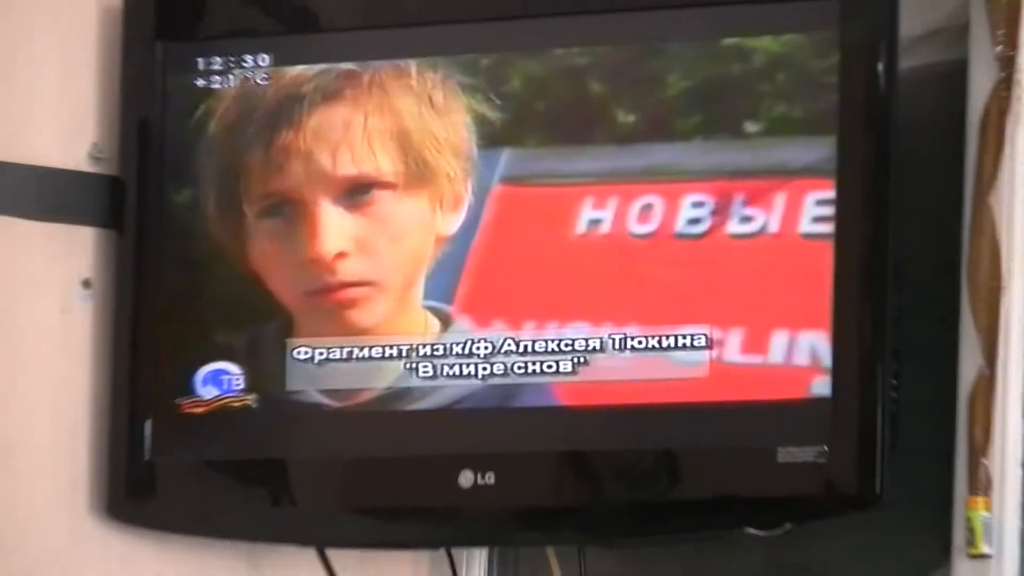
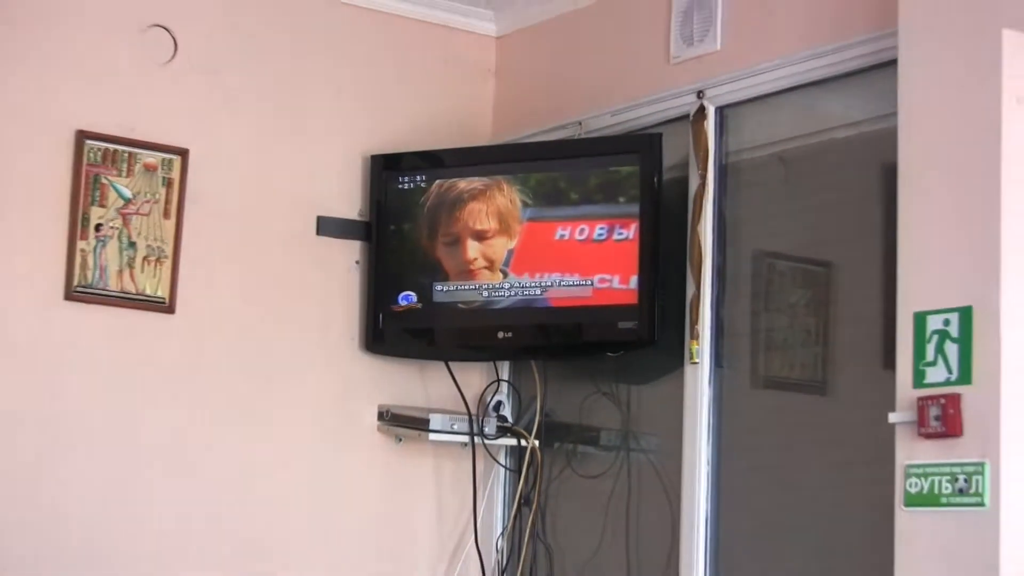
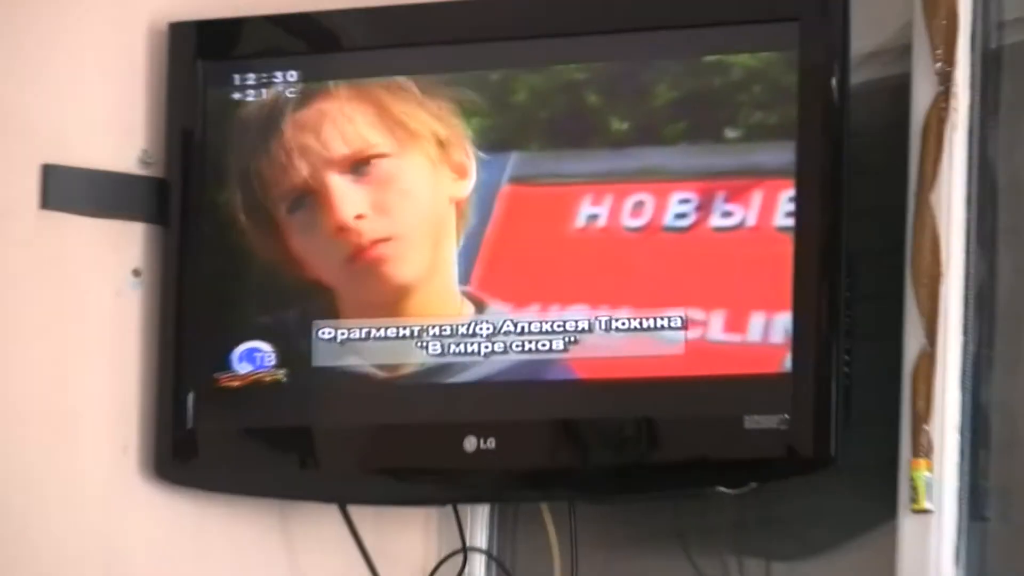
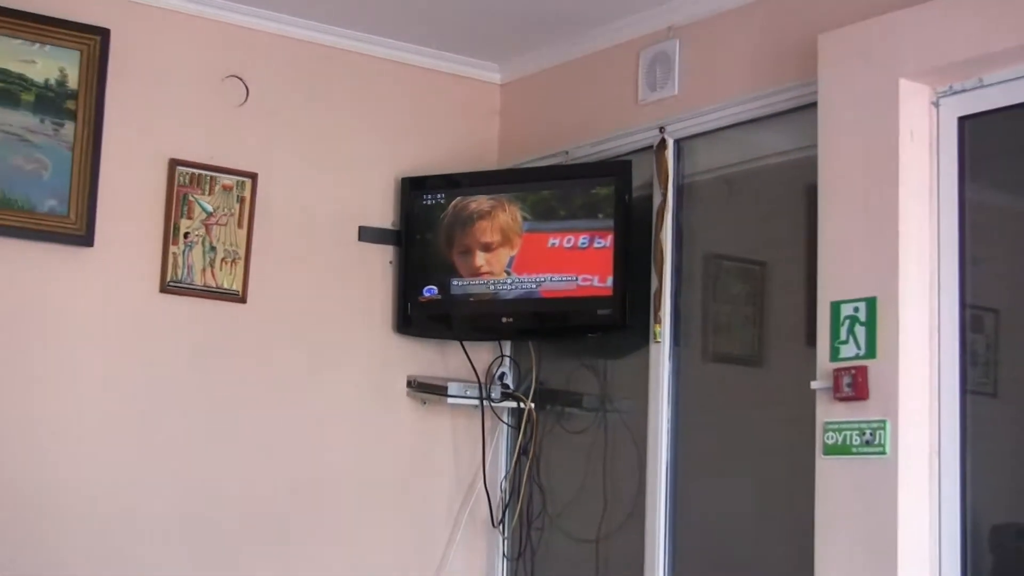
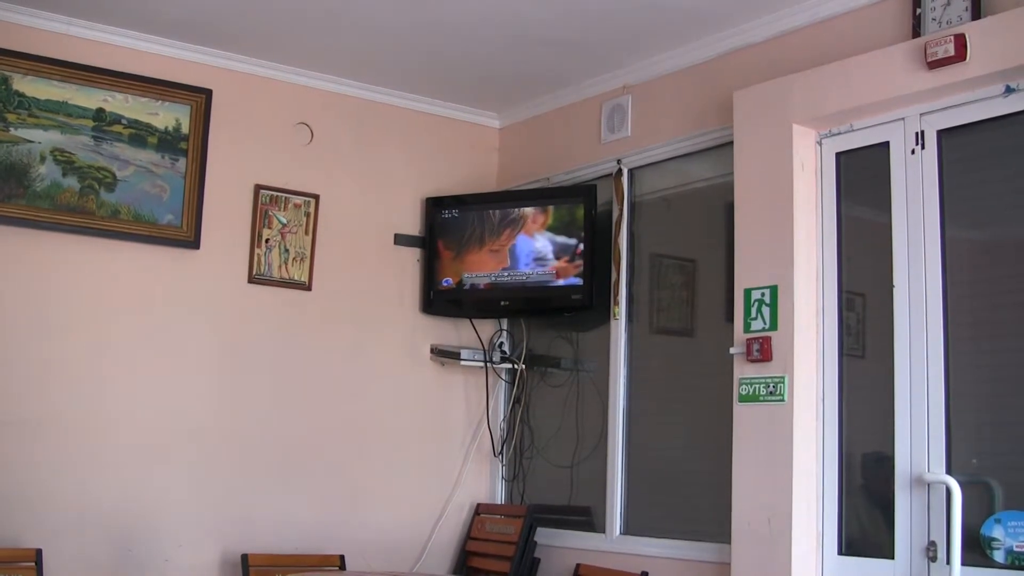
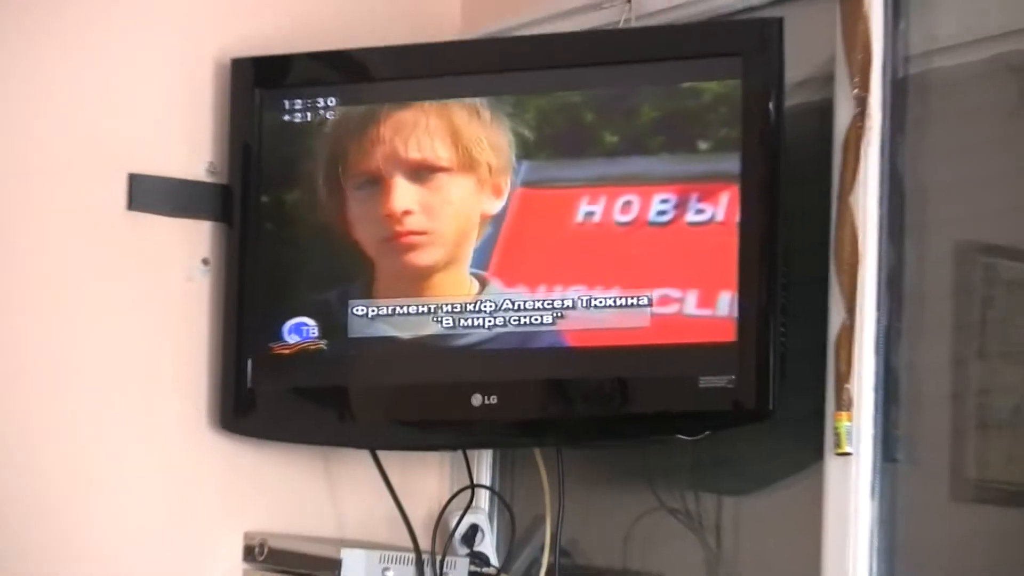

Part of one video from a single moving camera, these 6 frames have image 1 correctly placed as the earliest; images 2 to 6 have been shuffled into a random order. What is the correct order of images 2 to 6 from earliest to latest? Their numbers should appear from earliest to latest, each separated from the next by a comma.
3, 6, 2, 4, 5
